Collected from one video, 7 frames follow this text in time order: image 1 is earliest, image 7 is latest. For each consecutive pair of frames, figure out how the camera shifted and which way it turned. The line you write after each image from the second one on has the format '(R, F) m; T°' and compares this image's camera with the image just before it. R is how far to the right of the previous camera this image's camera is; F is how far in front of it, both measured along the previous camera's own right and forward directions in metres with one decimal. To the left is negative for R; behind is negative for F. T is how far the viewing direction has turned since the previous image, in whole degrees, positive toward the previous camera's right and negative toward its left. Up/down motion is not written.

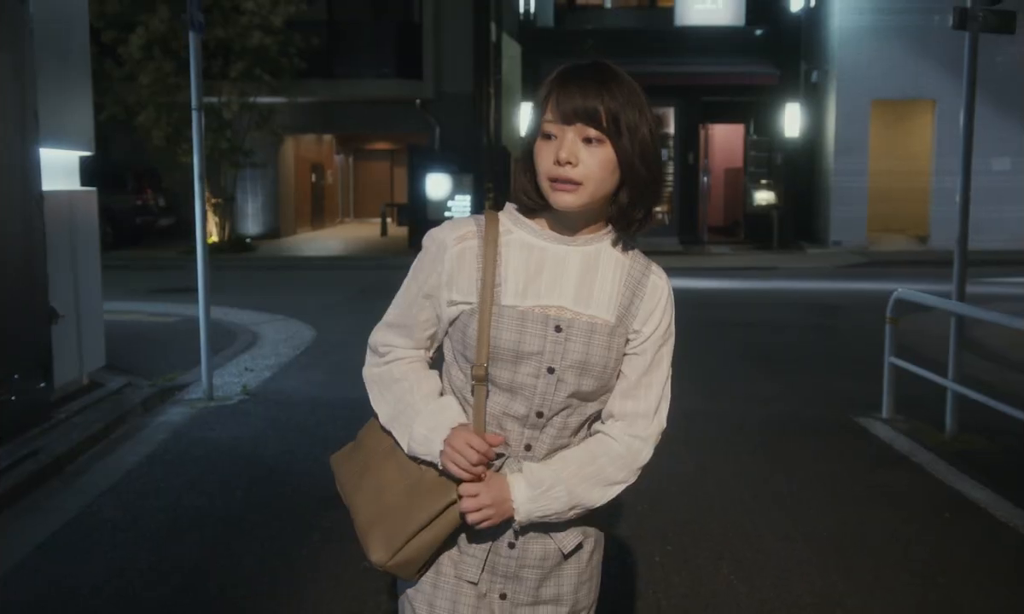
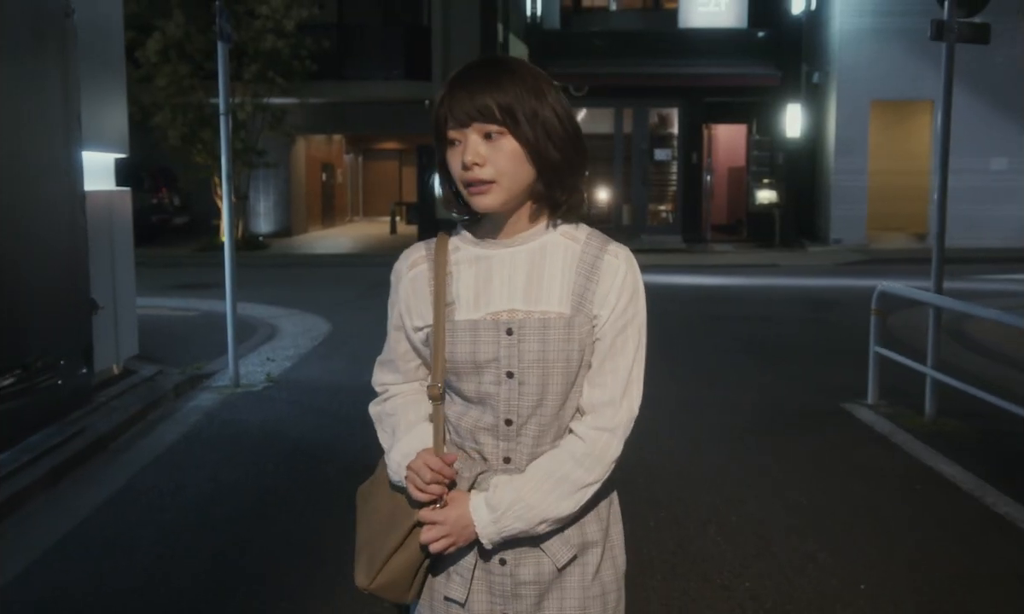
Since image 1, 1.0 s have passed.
(0.0, -0.6) m; 0°
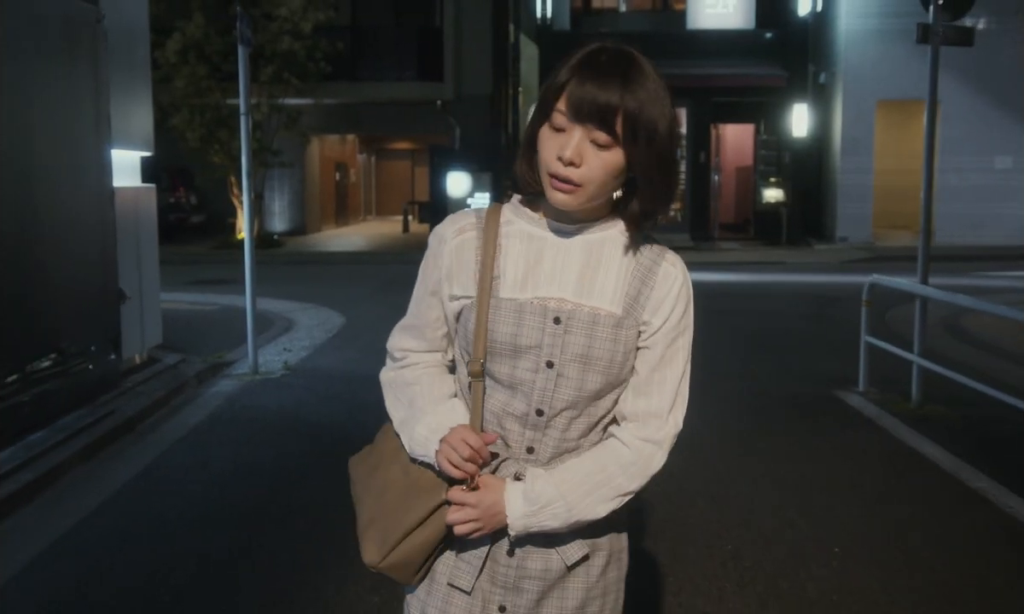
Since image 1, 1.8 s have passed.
(+0.1, -0.4) m; -1°
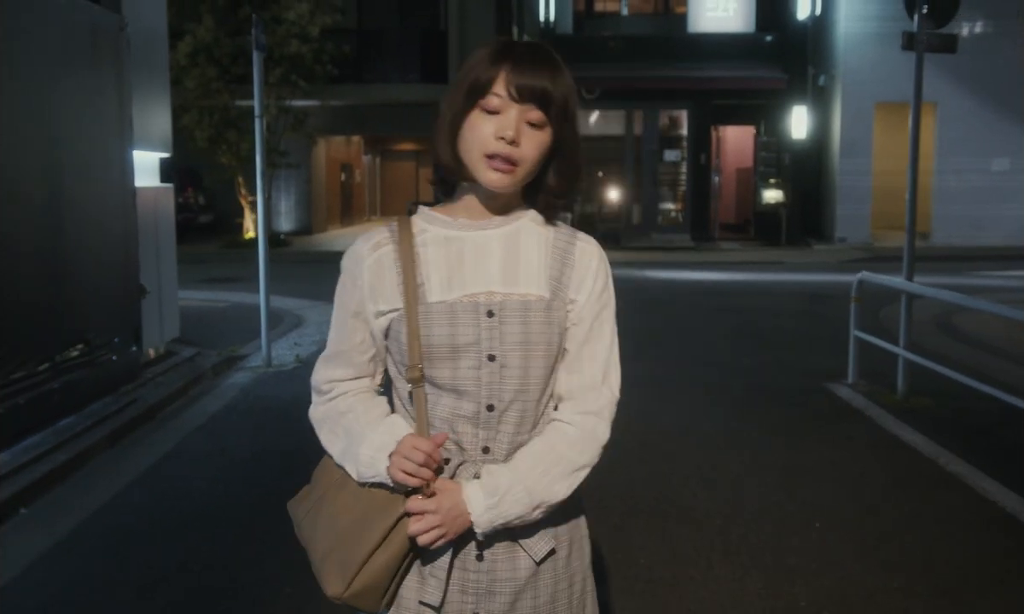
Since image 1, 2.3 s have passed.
(0.0, -0.4) m; 0°
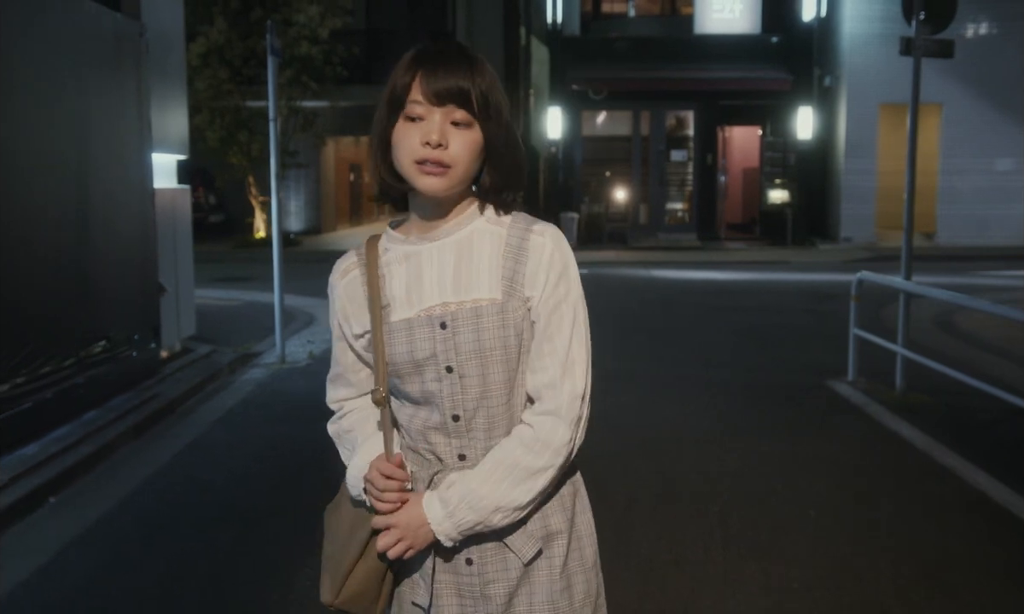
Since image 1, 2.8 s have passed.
(0.0, -0.2) m; 0°
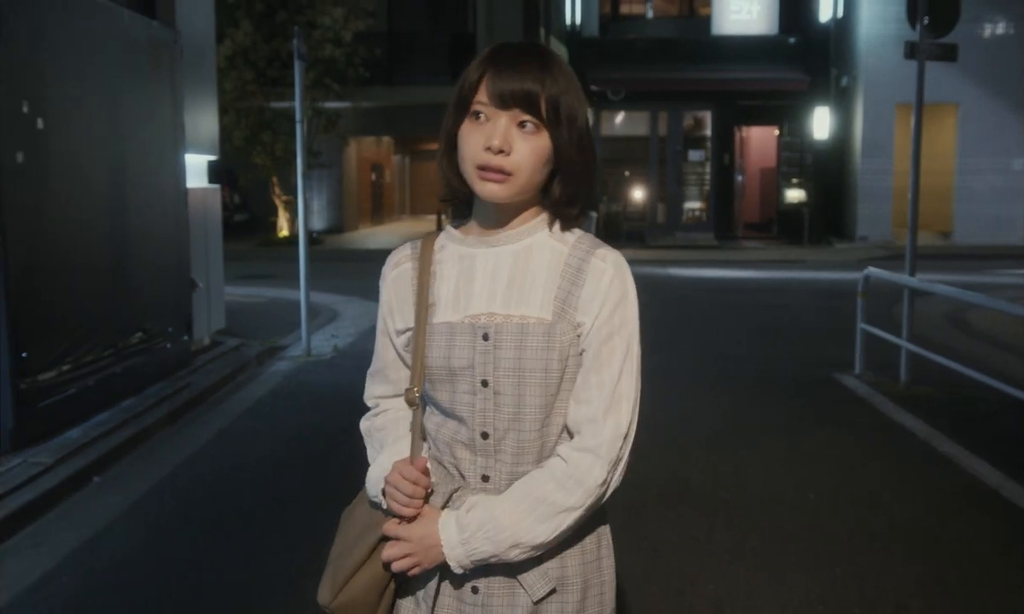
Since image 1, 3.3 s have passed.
(0.0, -0.4) m; -1°
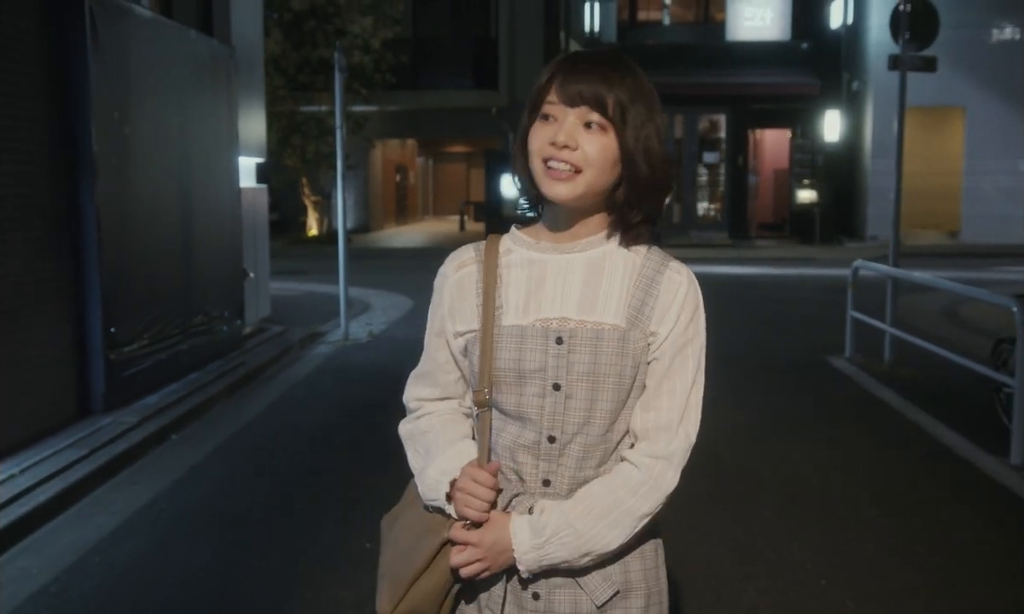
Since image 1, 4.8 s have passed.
(0.0, -1.0) m; -1°
